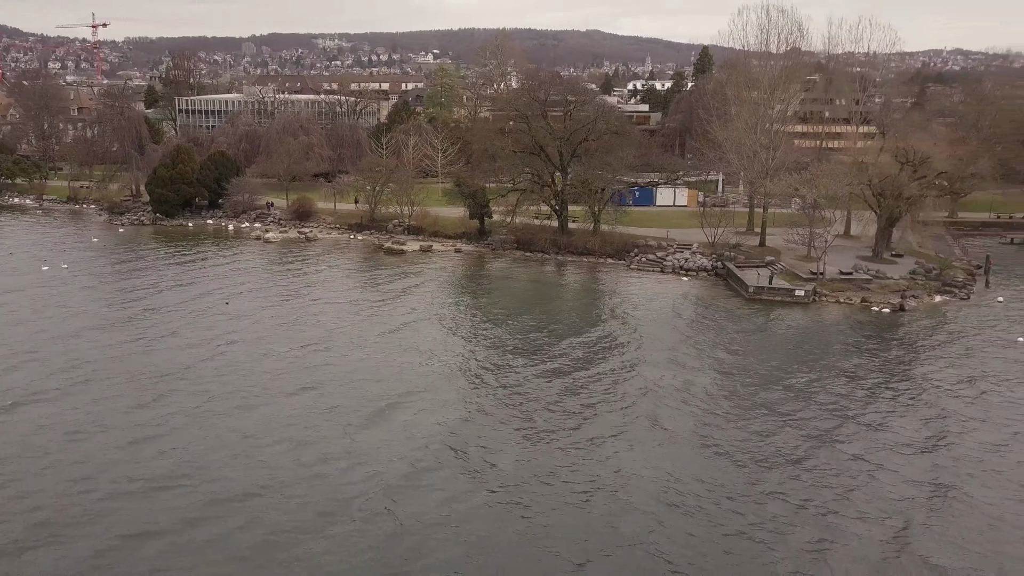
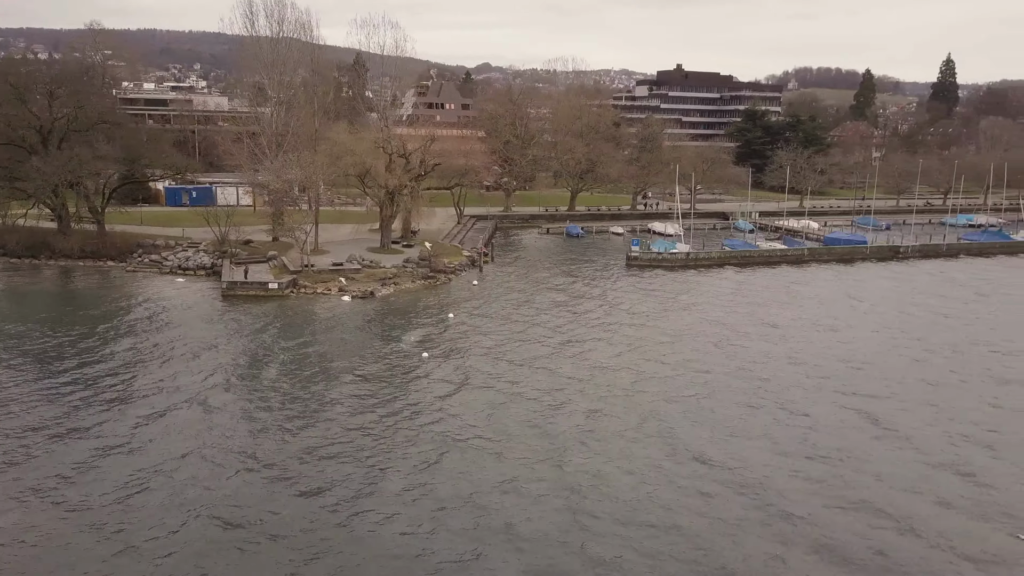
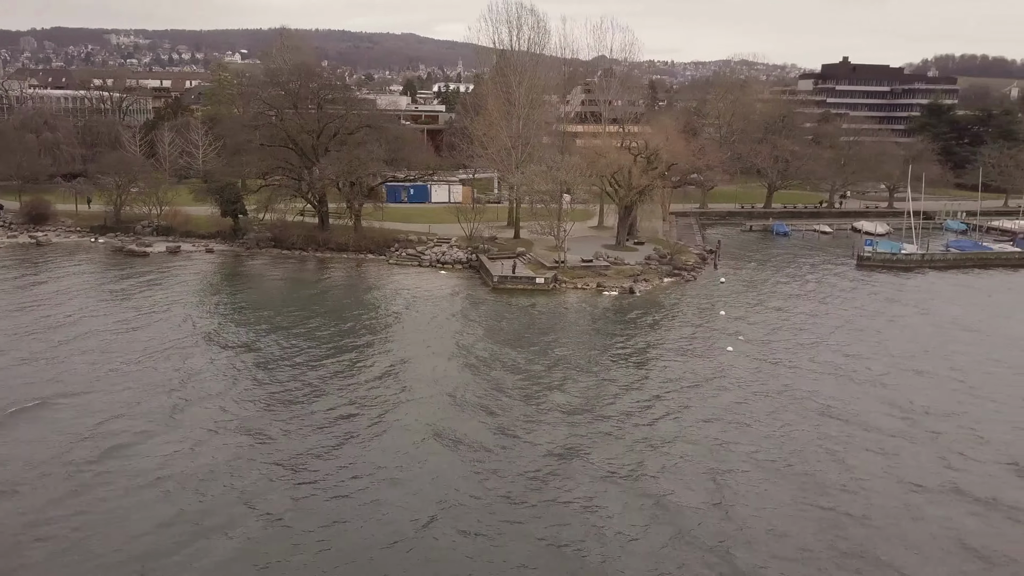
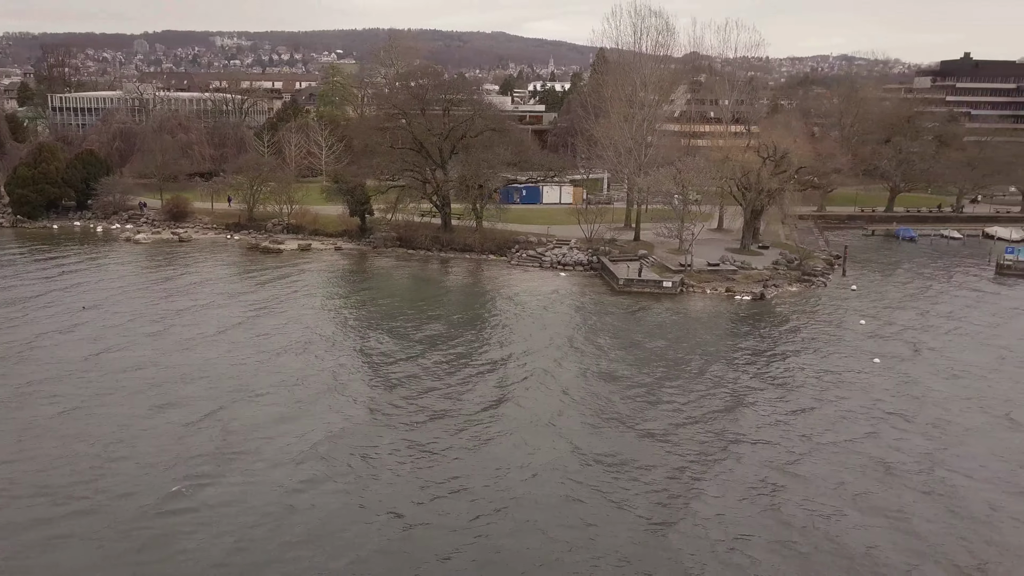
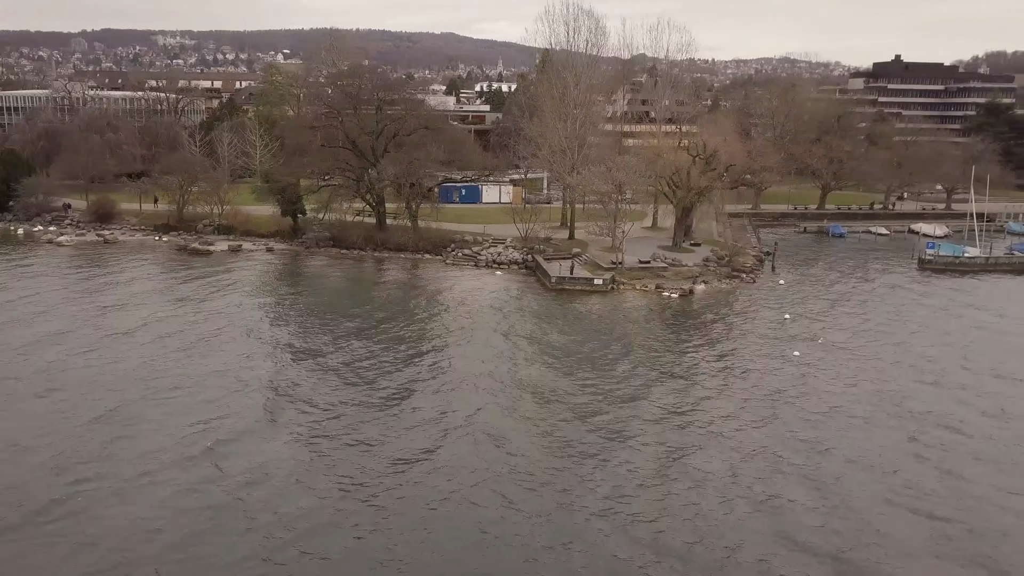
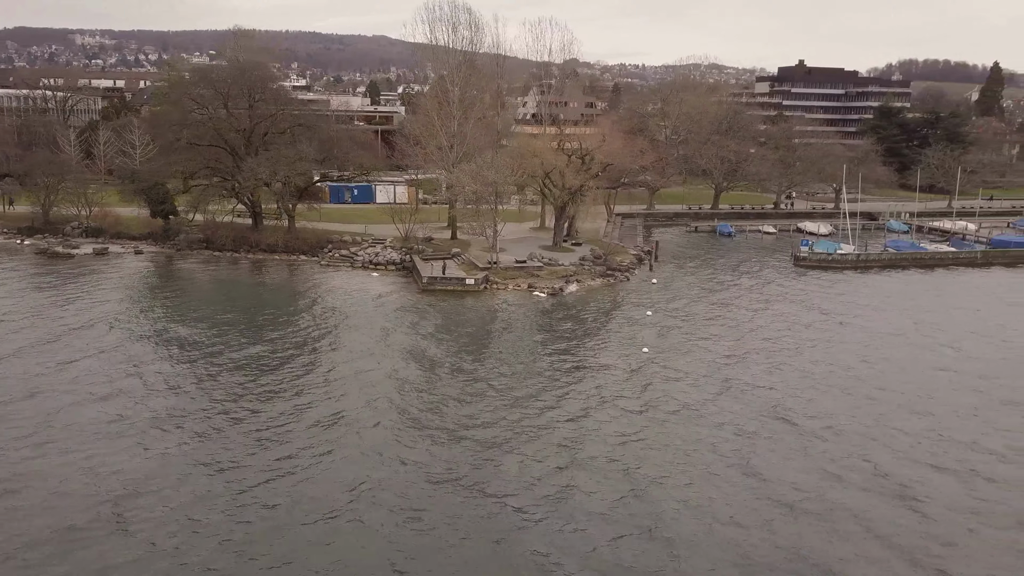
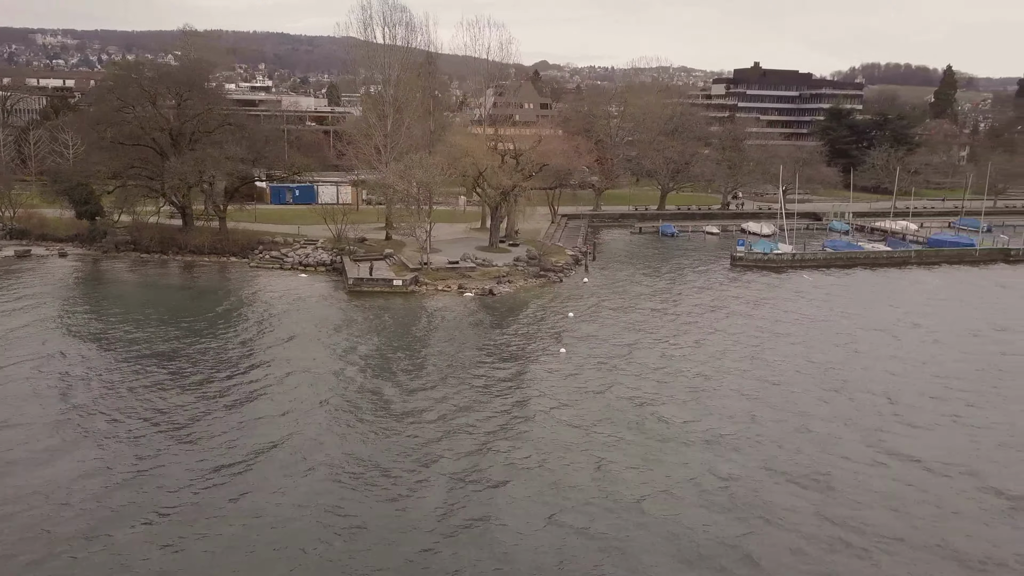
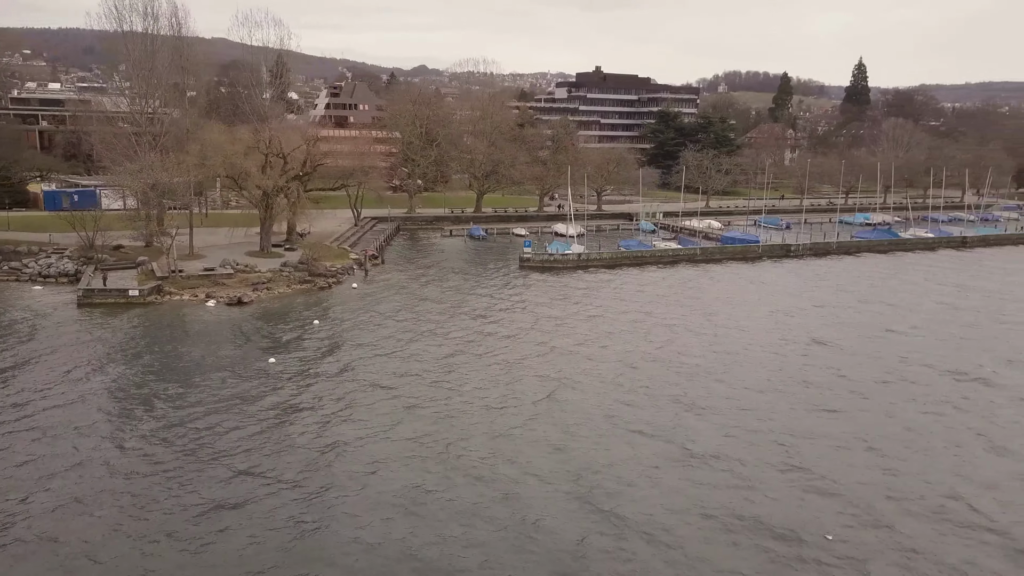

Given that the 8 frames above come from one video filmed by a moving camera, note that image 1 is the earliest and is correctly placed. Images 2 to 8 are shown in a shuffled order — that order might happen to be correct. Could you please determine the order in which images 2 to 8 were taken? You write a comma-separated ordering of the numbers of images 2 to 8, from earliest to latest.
4, 5, 3, 6, 7, 2, 8
